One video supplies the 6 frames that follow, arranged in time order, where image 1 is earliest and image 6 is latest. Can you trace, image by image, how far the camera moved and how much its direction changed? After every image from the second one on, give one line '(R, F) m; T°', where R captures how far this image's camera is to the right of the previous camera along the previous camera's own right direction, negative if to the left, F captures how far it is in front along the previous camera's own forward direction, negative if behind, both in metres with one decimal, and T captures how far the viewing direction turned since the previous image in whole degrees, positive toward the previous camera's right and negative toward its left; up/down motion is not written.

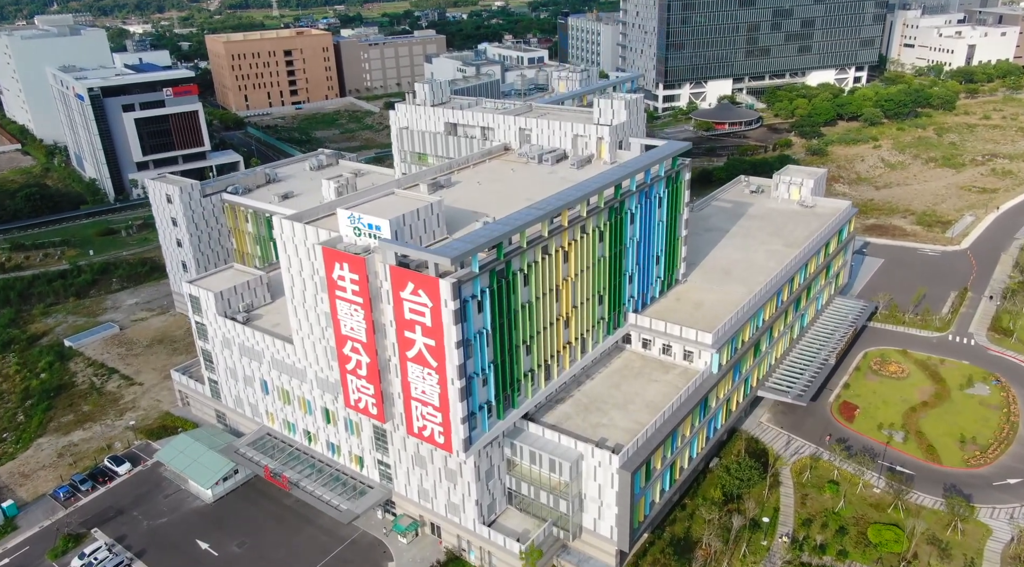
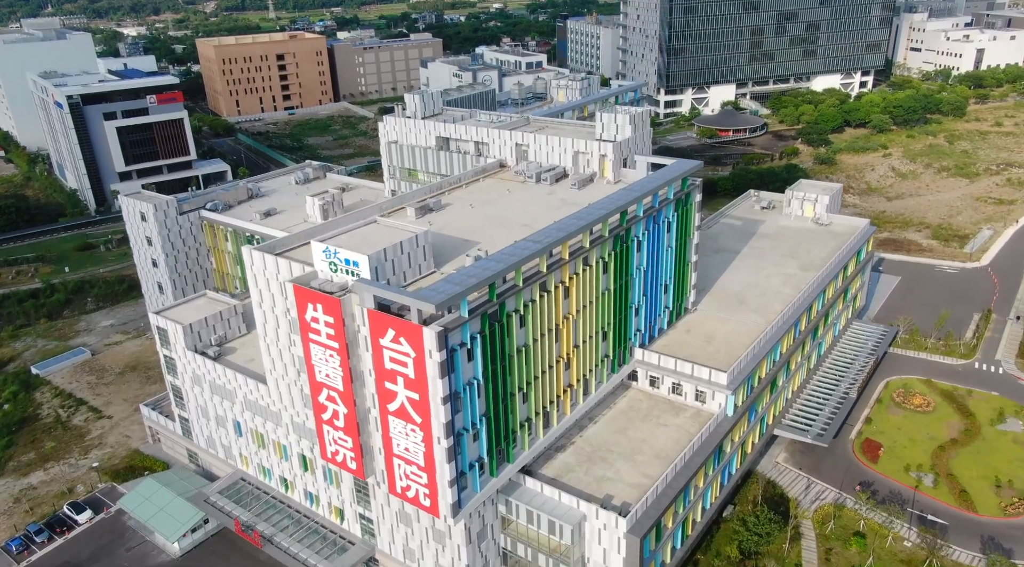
(+0.2, +3.3) m; 0°
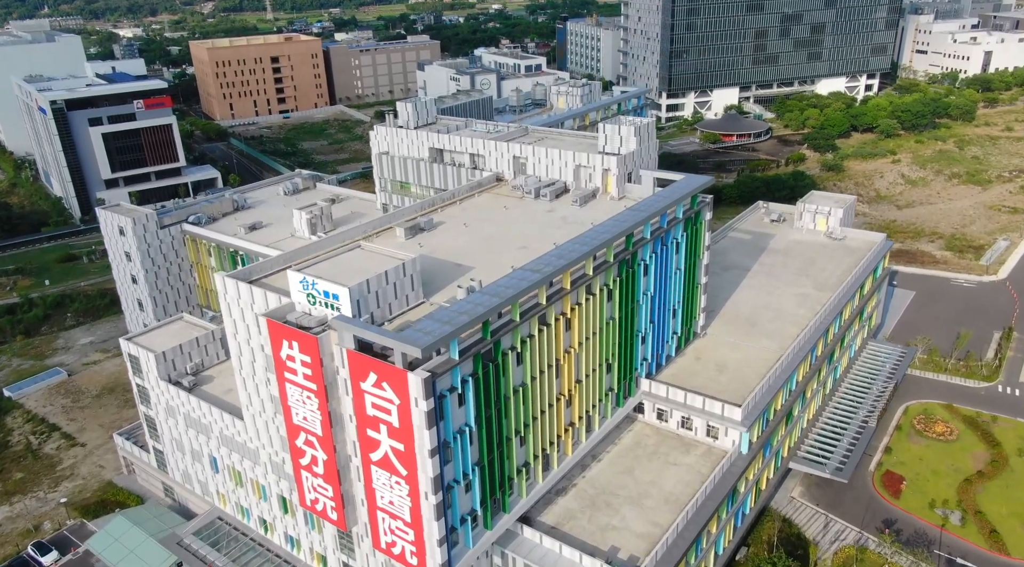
(+0.1, +2.5) m; 0°
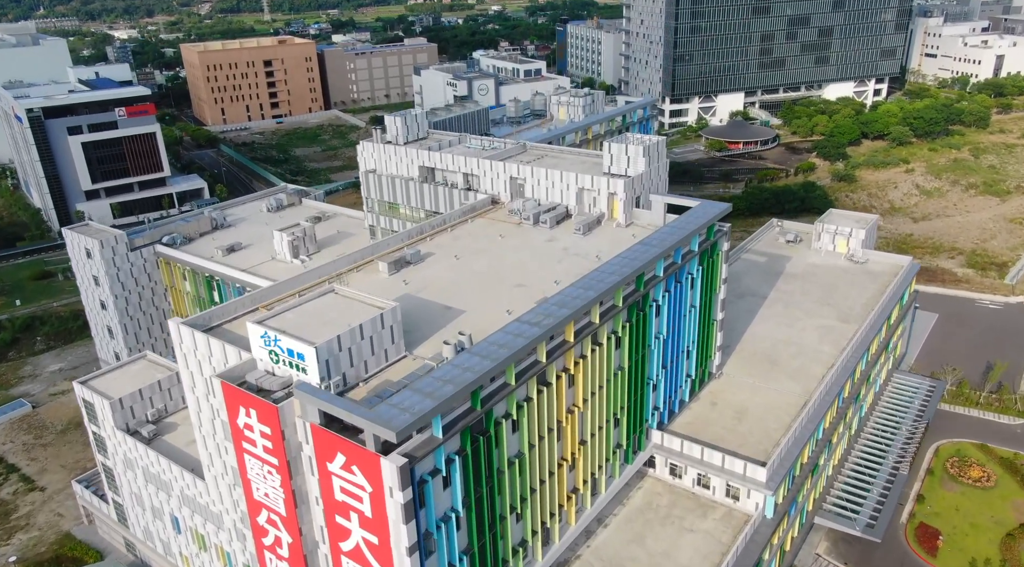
(+0.1, +3.5) m; 0°
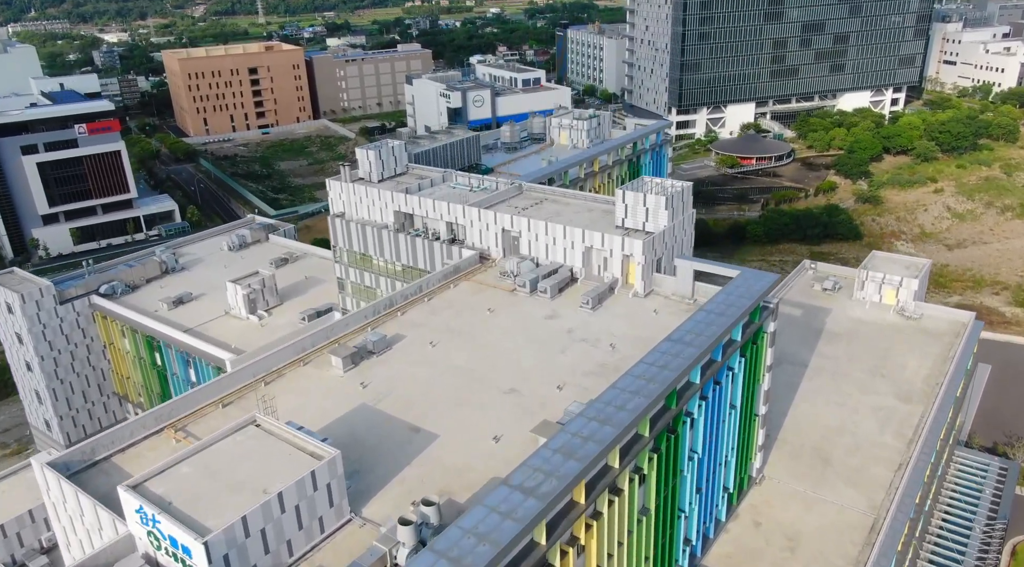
(+0.3, +6.6) m; 0°
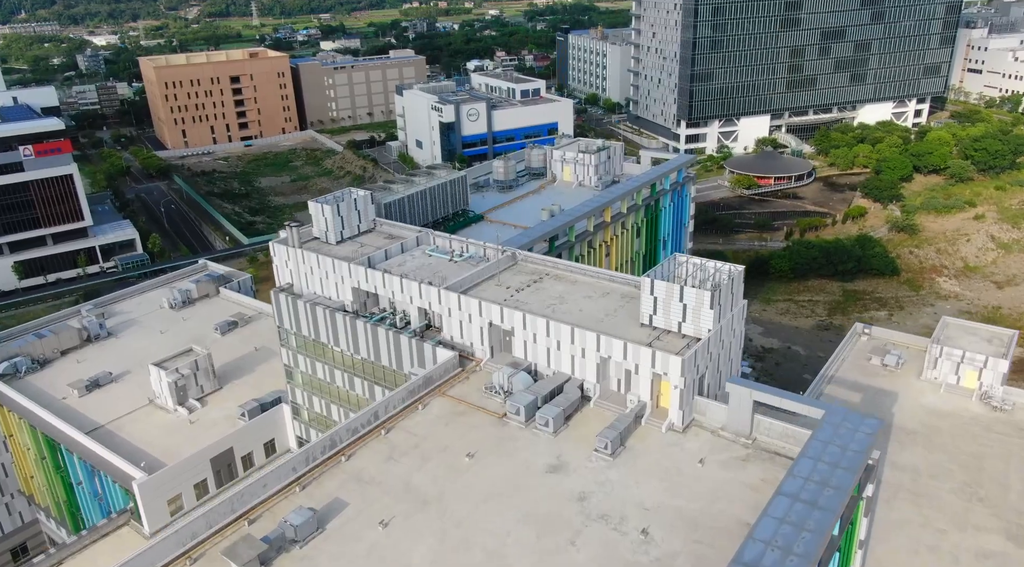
(+0.3, +7.6) m; 0°
